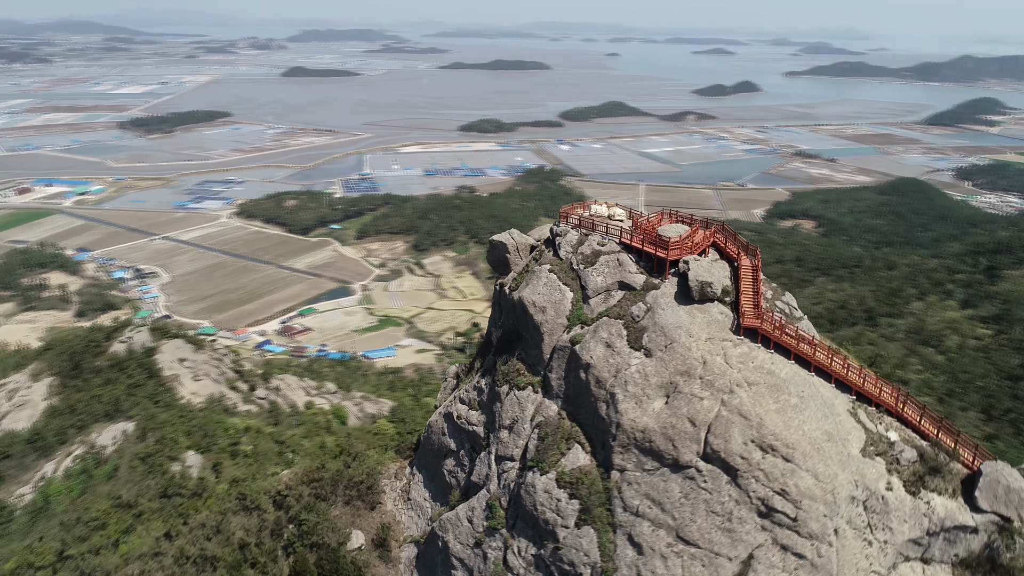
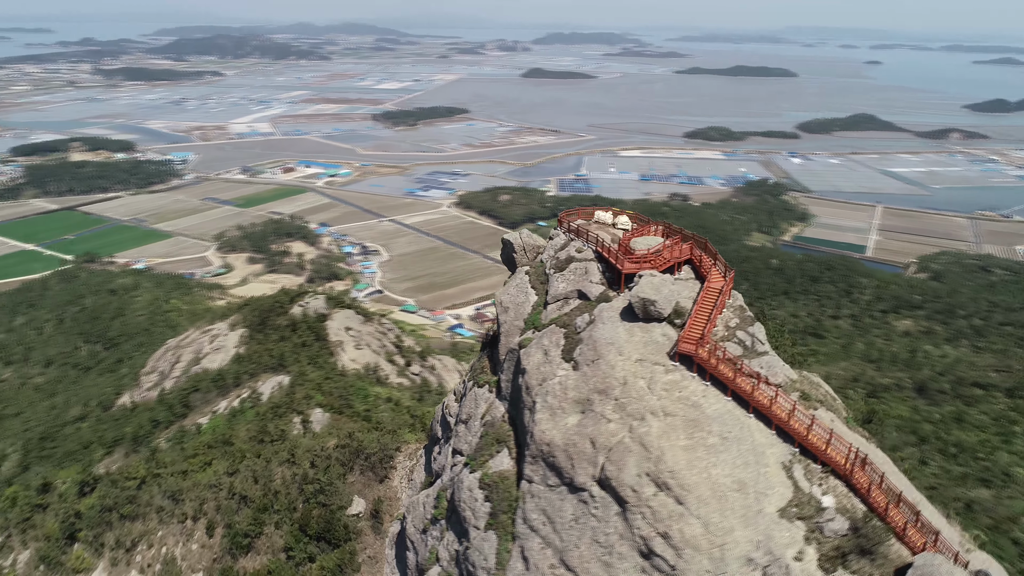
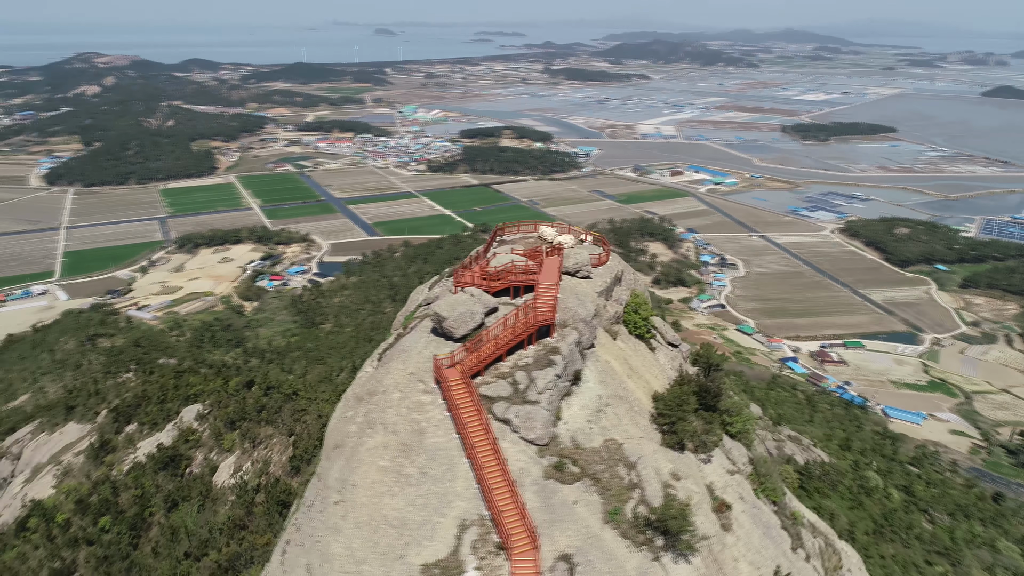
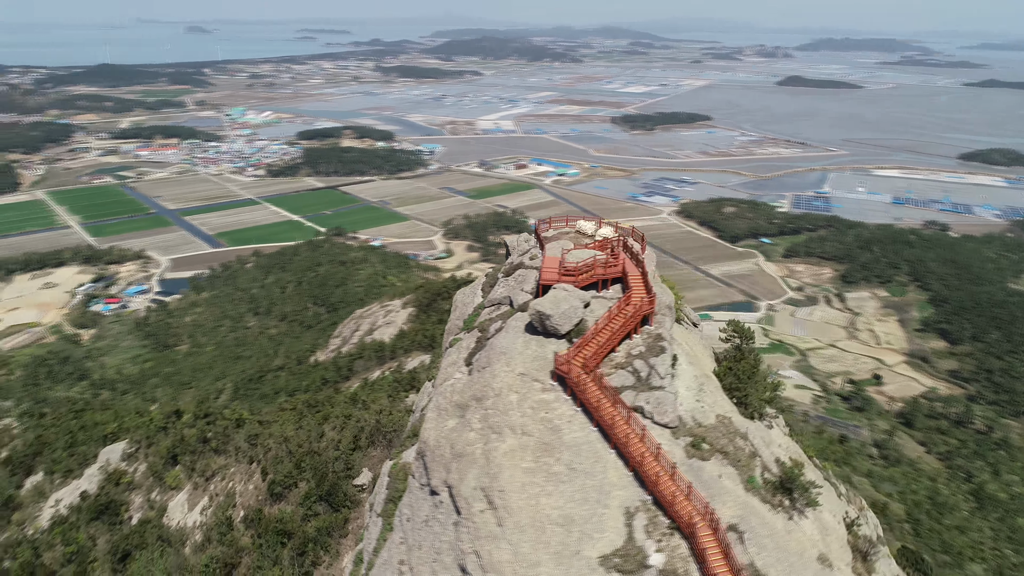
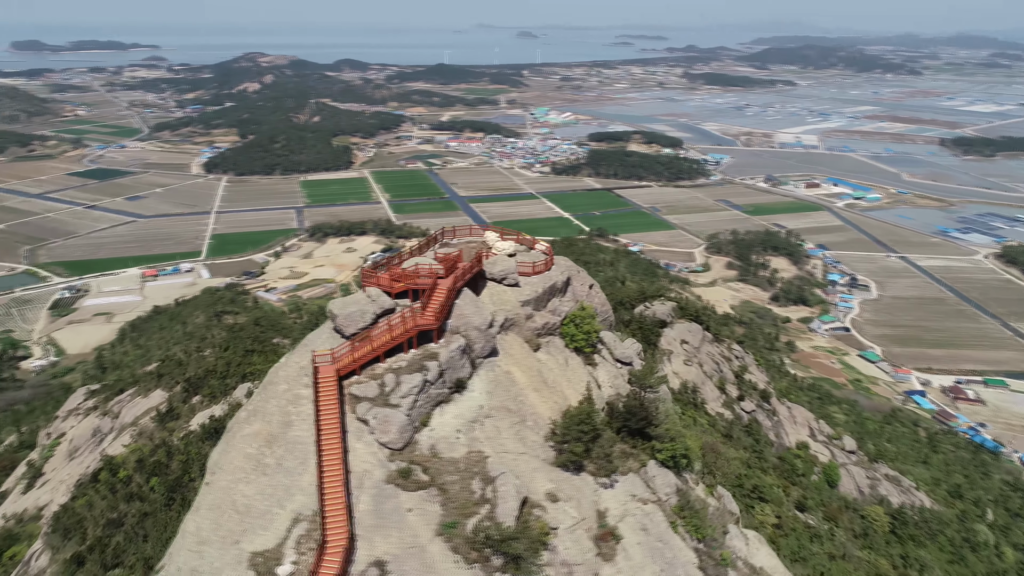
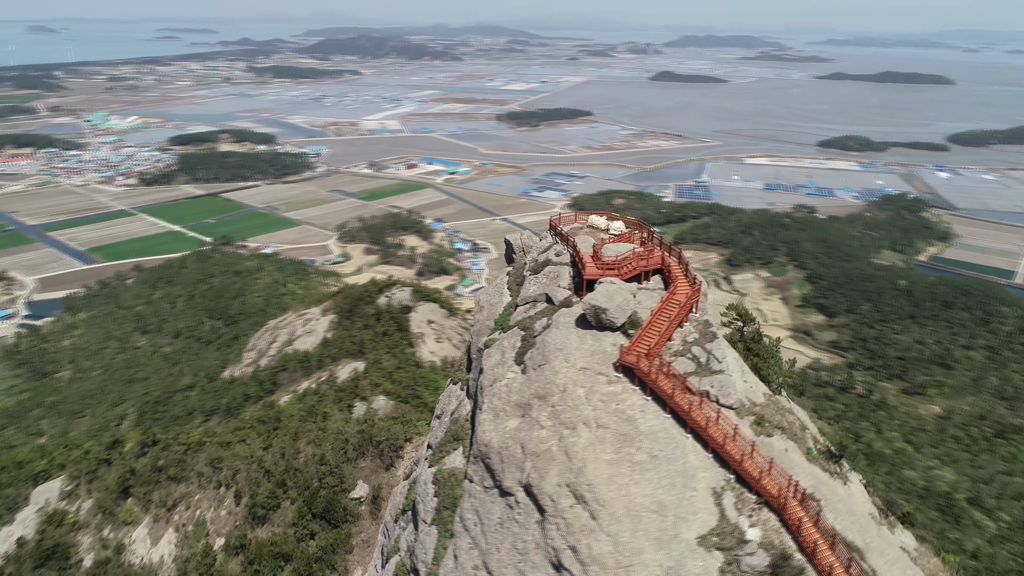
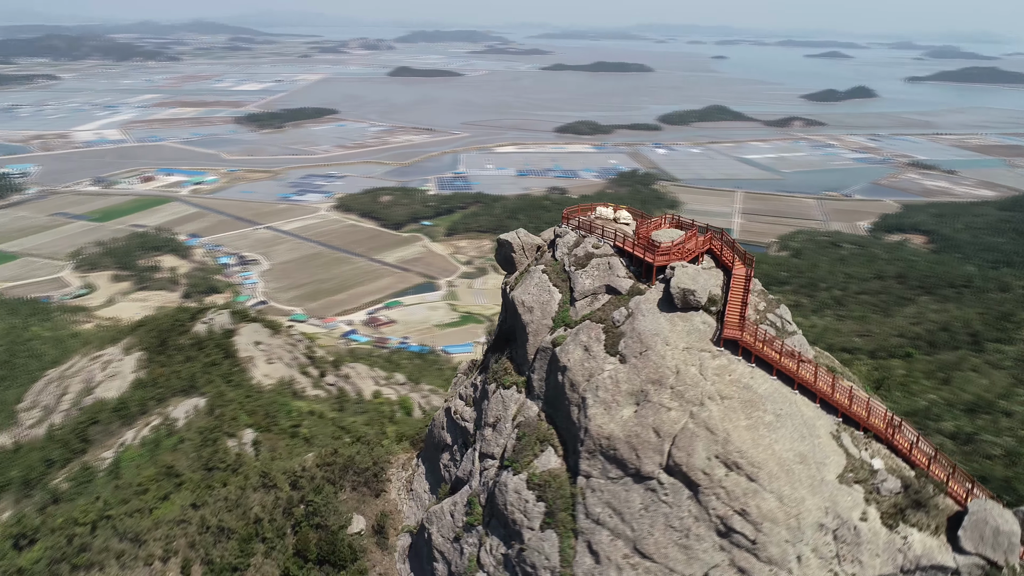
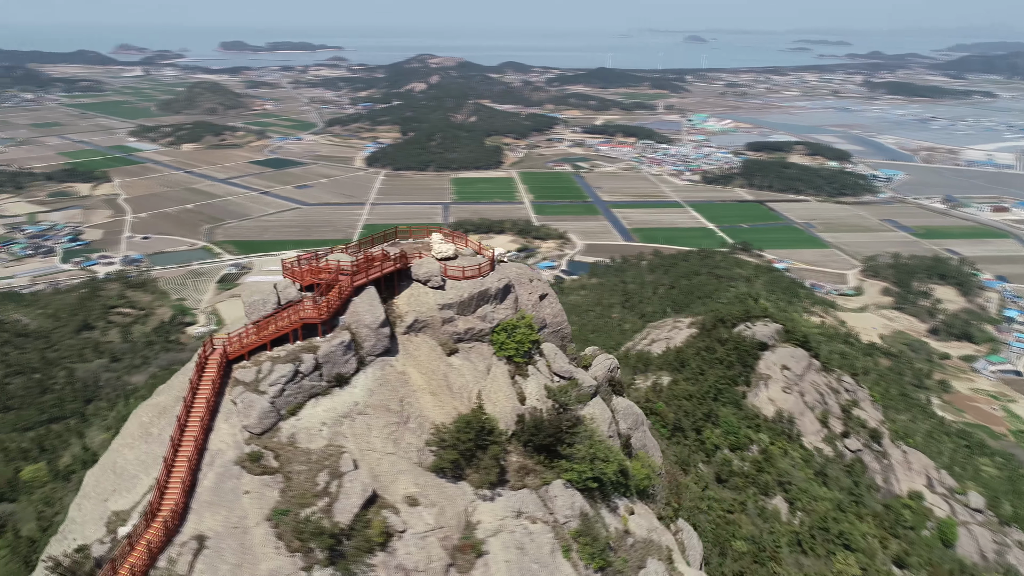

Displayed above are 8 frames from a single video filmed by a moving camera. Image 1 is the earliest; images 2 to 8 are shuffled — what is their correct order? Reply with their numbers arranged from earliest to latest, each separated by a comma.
7, 2, 6, 4, 3, 5, 8
